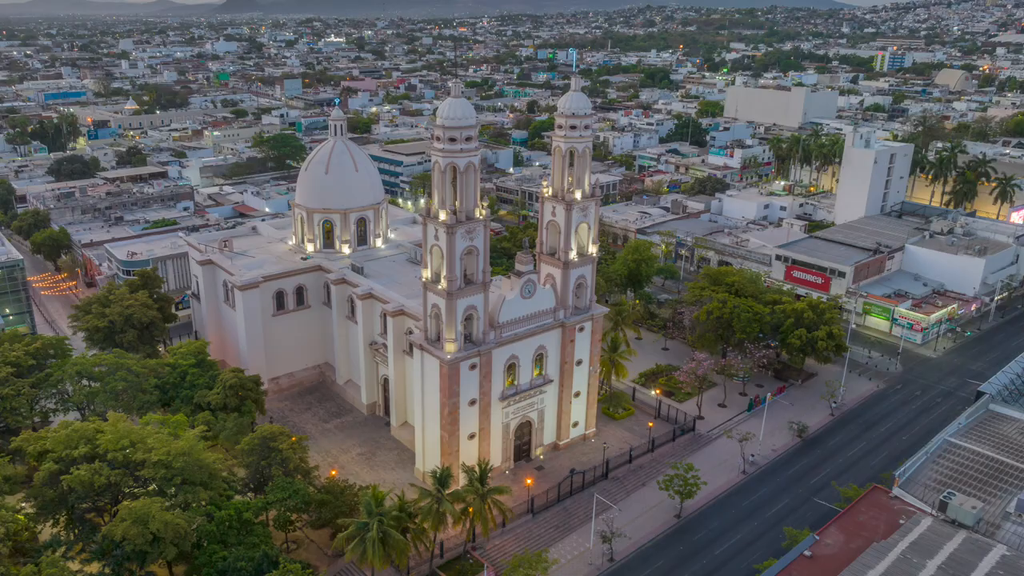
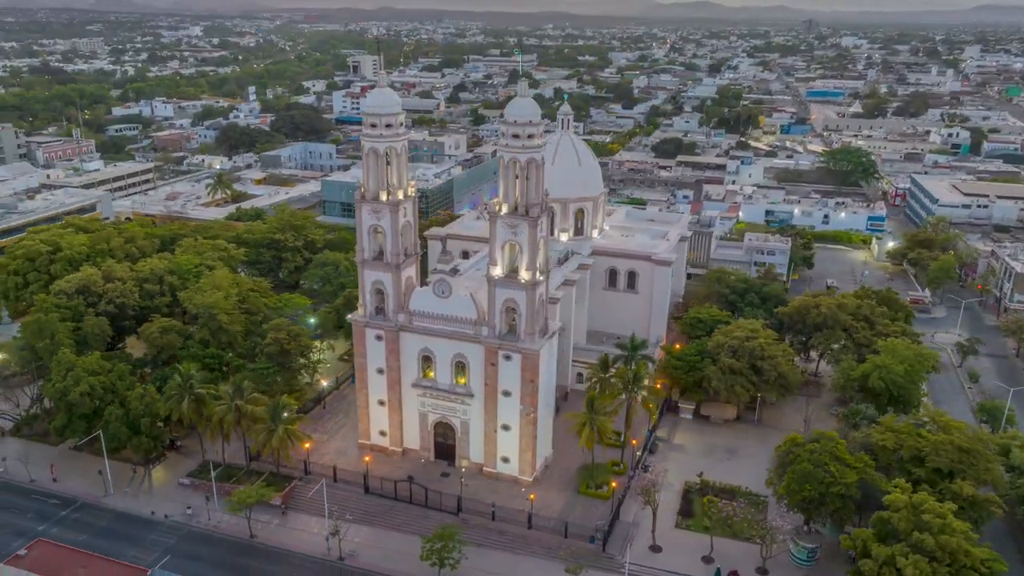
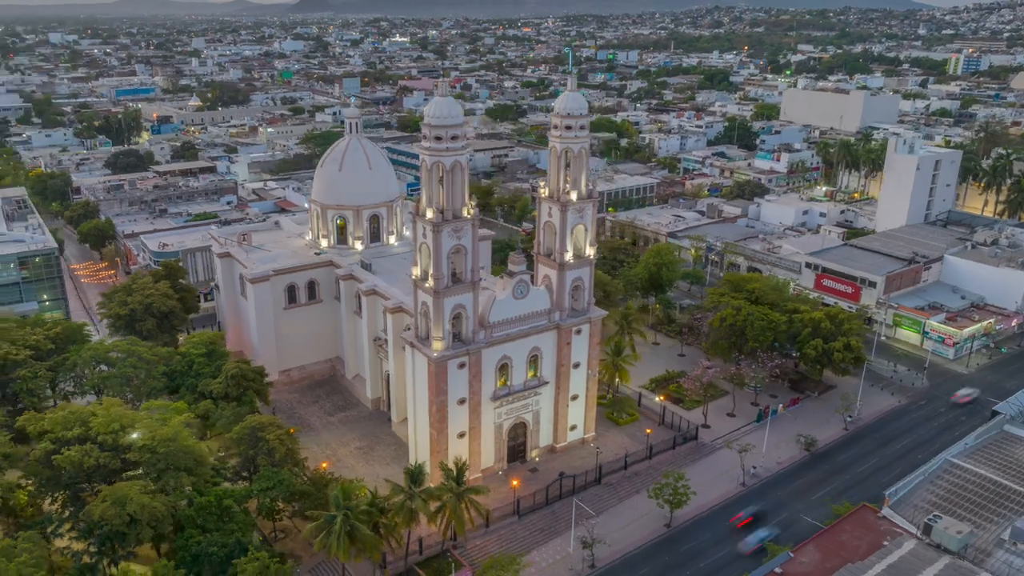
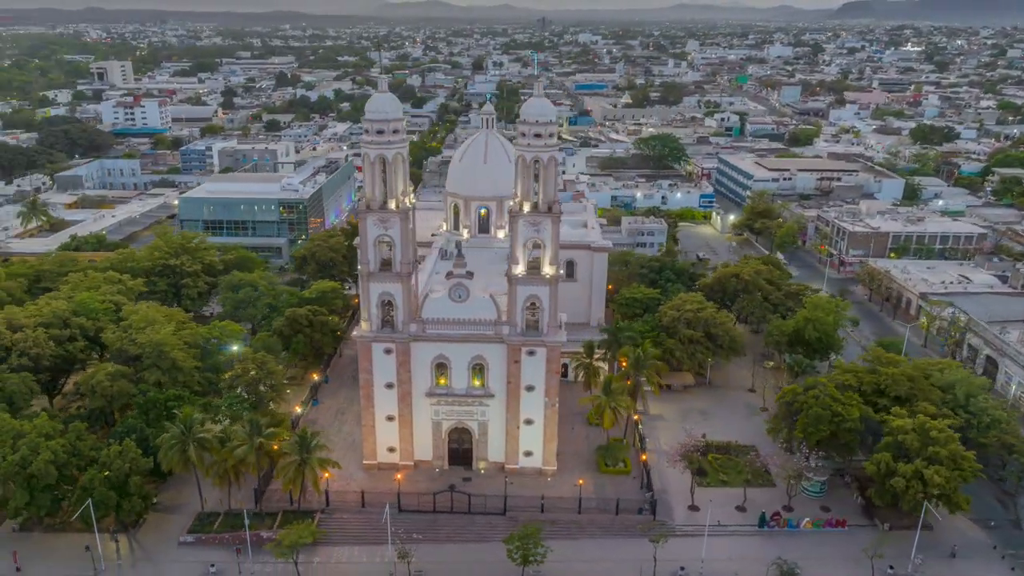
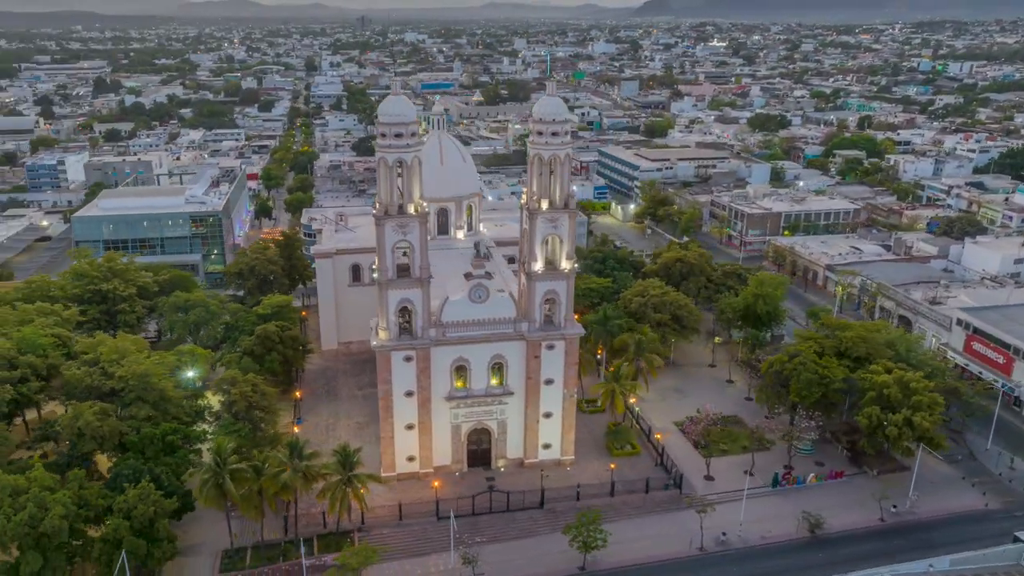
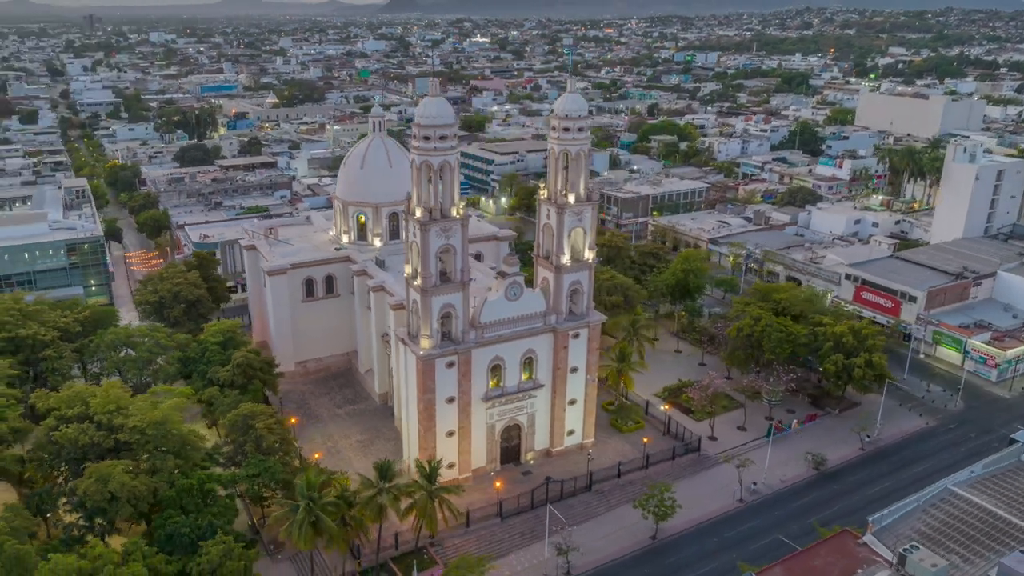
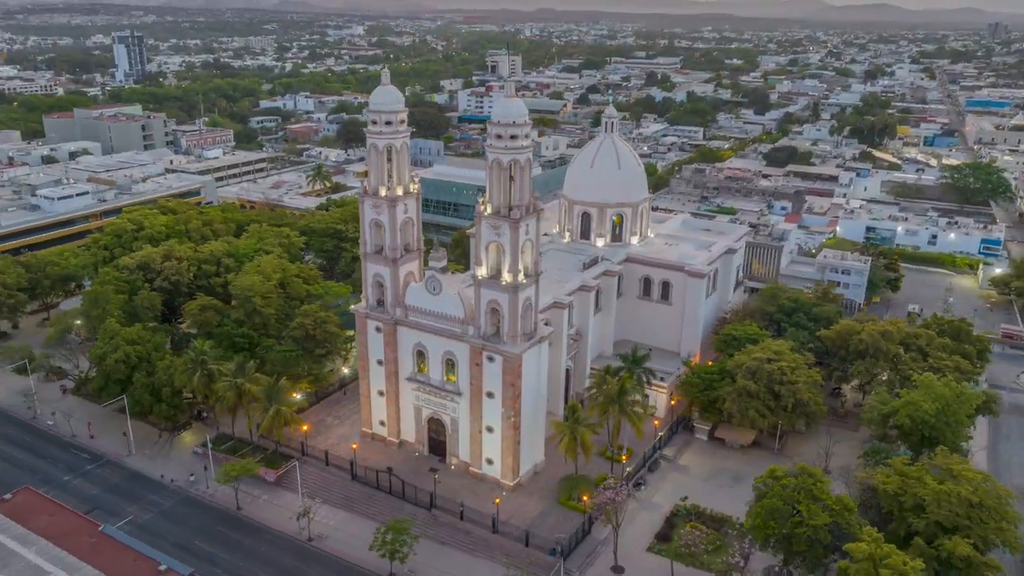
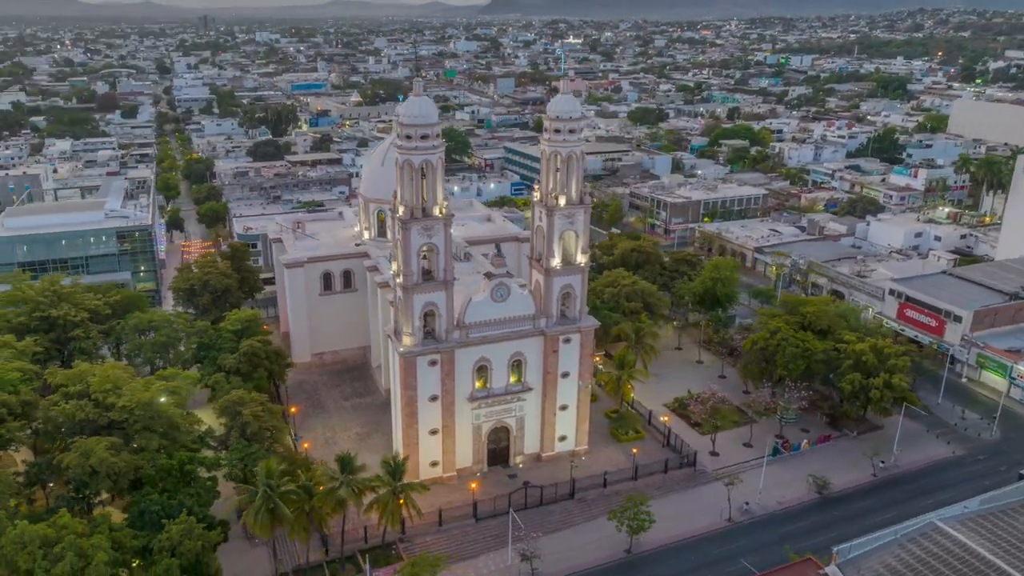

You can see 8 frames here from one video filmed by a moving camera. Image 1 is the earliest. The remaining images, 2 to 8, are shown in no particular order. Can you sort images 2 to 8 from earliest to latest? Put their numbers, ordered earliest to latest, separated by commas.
3, 6, 8, 5, 4, 2, 7
